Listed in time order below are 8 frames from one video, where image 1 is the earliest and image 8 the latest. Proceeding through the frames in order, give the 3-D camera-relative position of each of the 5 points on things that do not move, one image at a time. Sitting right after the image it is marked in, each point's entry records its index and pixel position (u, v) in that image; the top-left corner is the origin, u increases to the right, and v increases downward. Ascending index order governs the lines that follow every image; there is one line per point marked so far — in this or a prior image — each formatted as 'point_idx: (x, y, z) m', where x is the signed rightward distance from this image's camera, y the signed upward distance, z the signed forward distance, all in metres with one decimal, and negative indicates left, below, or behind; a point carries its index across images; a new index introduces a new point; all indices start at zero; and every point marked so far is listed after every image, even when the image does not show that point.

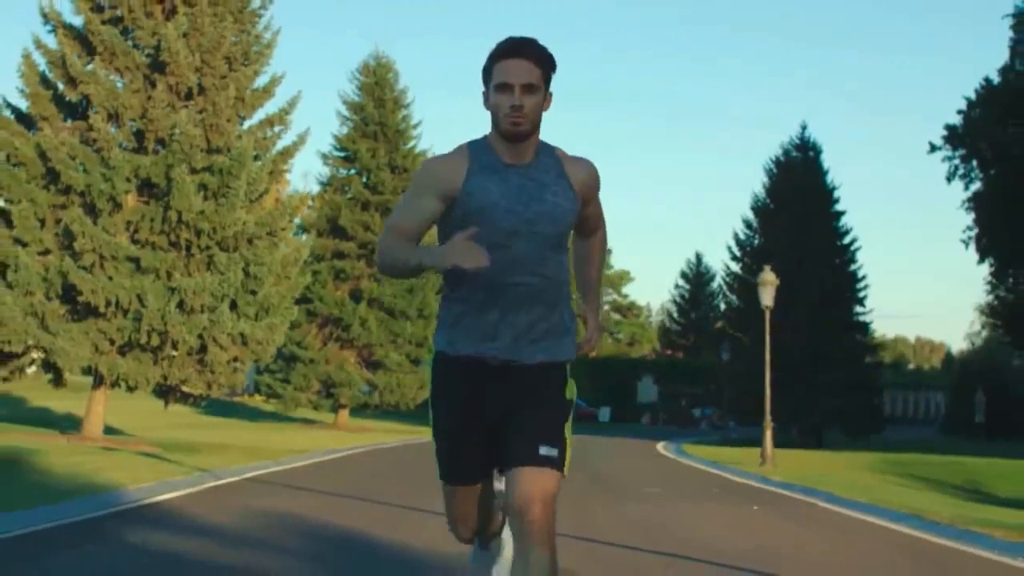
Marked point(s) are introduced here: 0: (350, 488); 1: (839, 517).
0: (-1.9, -2.5, +17.2) m
1: (+3.9, -2.7, +16.4) m
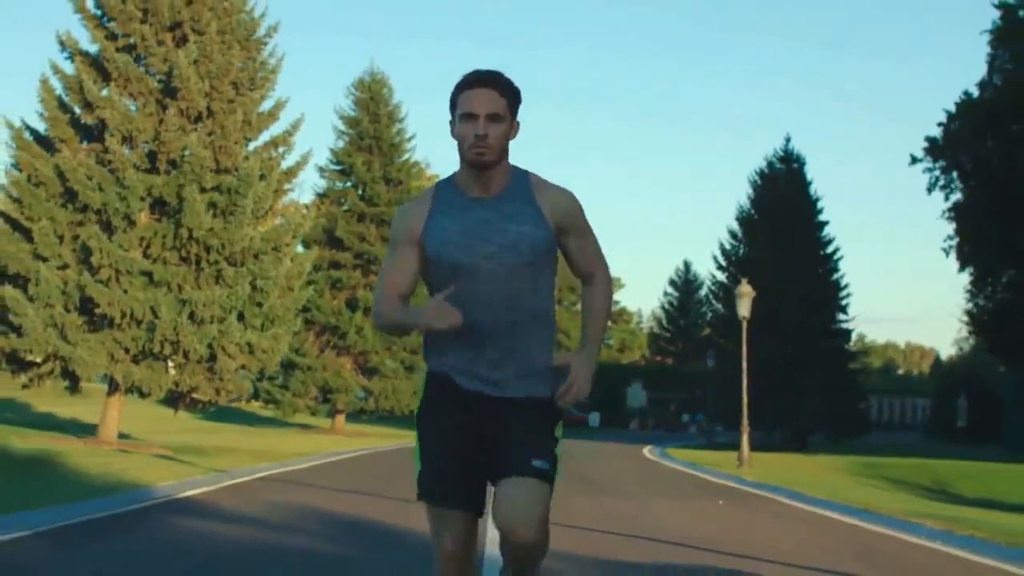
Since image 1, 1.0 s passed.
0: (-2.0, -2.7, +19.0) m
1: (+3.8, -2.9, +18.2) m
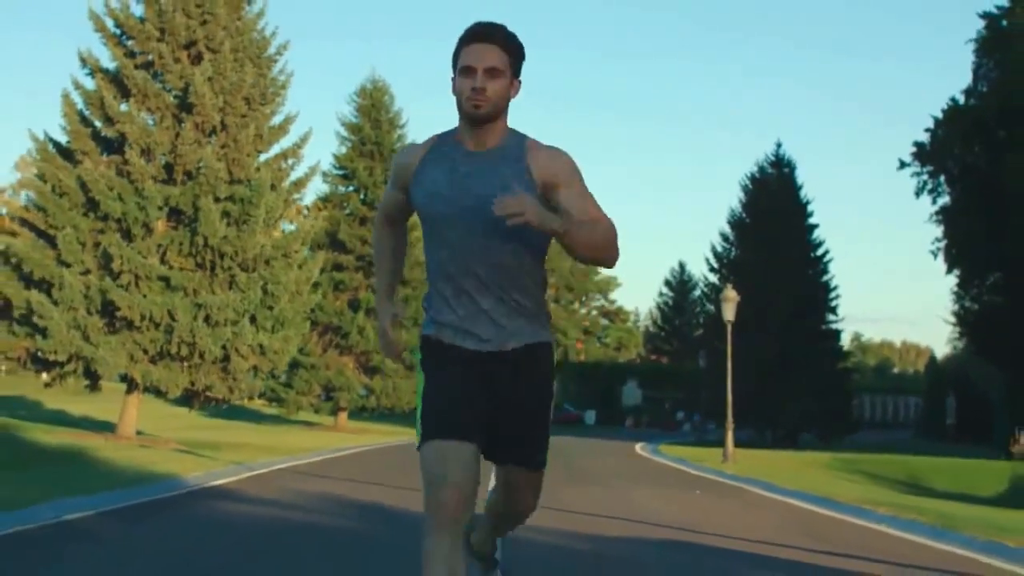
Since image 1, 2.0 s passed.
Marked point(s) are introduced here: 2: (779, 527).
0: (-2.1, -2.8, +20.8) m
1: (+3.7, -3.0, +20.0) m
2: (+3.0, -2.7, +15.6) m
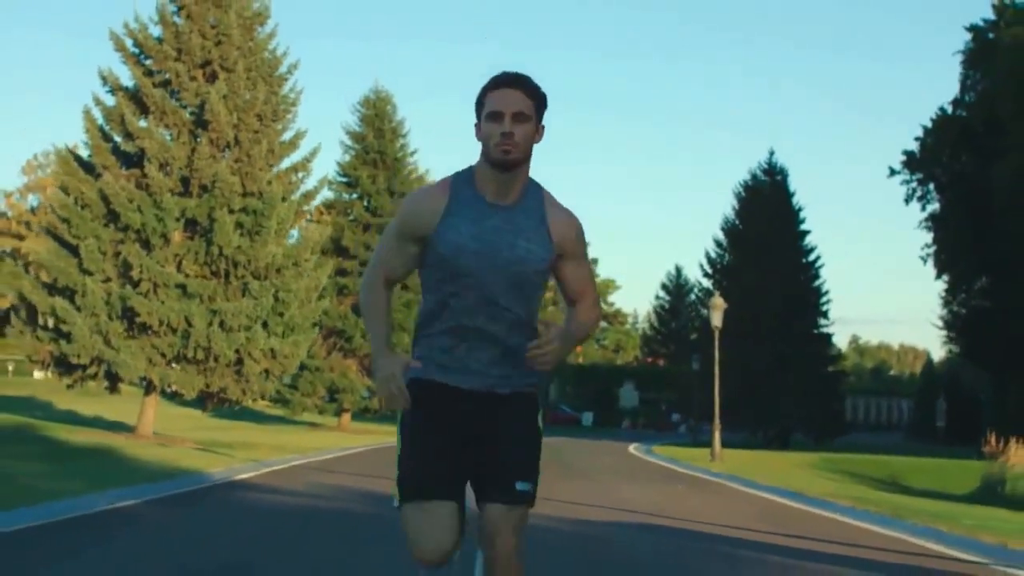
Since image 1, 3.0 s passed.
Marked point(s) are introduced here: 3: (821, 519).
0: (-2.1, -3.0, +22.5) m
1: (+3.7, -3.2, +21.7) m
2: (+3.0, -2.8, +17.3) m
3: (+3.7, -2.8, +16.8) m
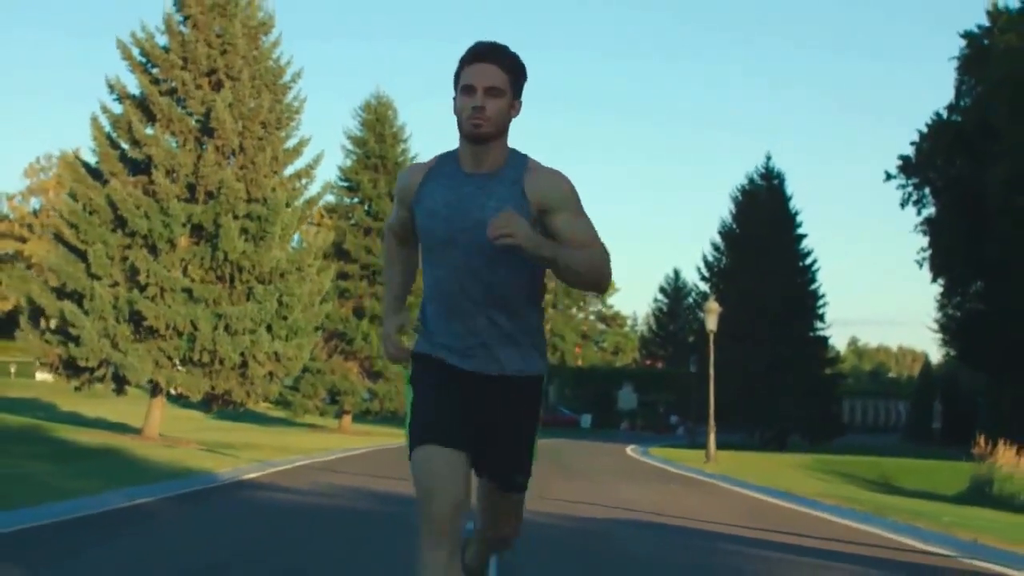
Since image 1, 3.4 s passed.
0: (-2.2, -3.1, +23.2) m
1: (+3.7, -3.3, +22.4) m
2: (+3.0, -2.9, +18.0) m
3: (+3.7, -2.9, +17.5) m
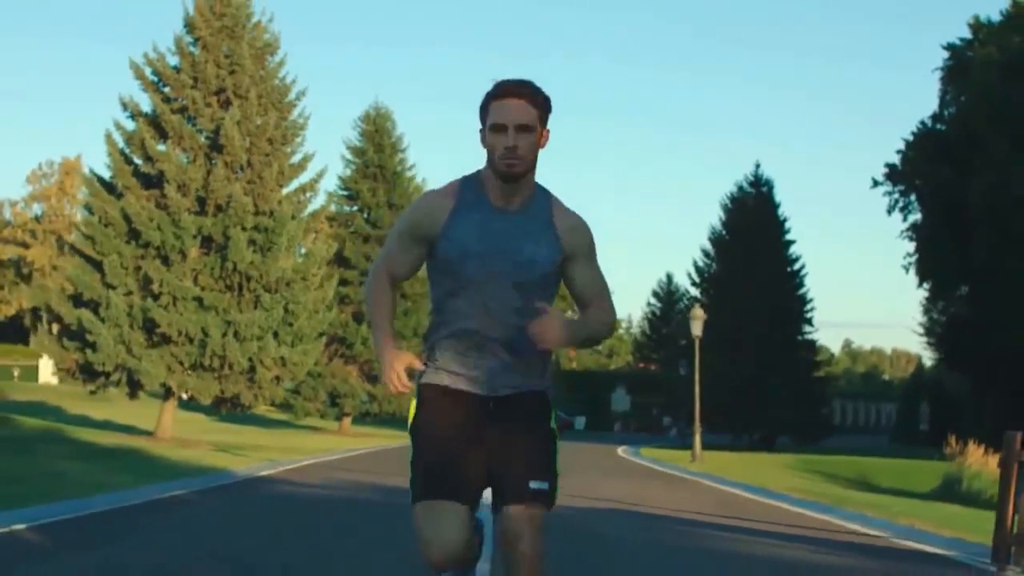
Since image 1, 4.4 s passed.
0: (-2.3, -3.3, +25.0) m
1: (+3.6, -3.5, +24.2) m
2: (+2.9, -3.1, +19.8) m
3: (+3.6, -3.0, +19.2) m
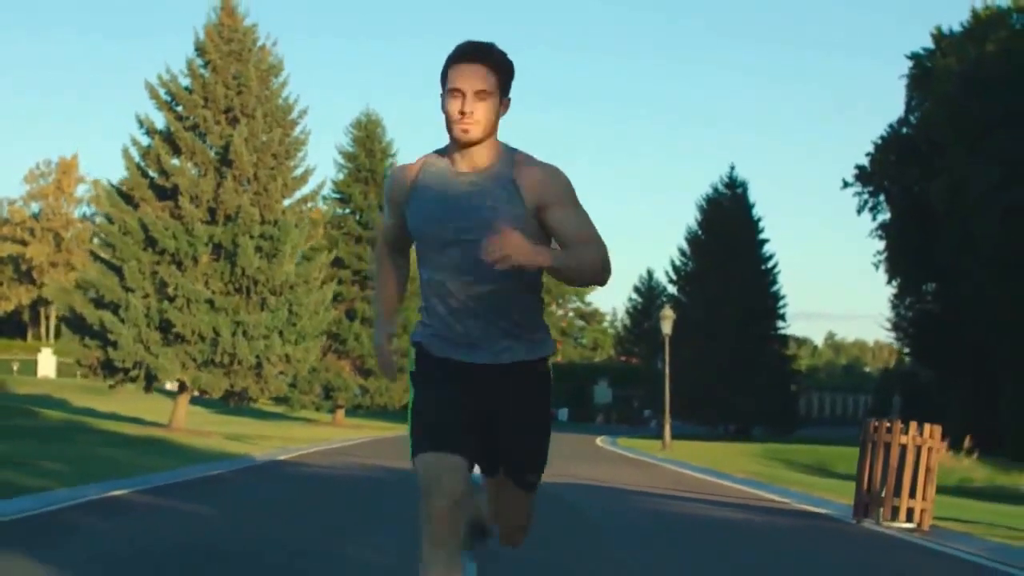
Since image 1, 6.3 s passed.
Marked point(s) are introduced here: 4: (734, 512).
0: (-2.6, -3.4, +28.3) m
1: (+3.3, -3.6, +27.6) m
2: (+2.6, -3.3, +23.2) m
3: (+3.4, -3.2, +22.6) m
4: (+2.7, -2.8, +17.2) m
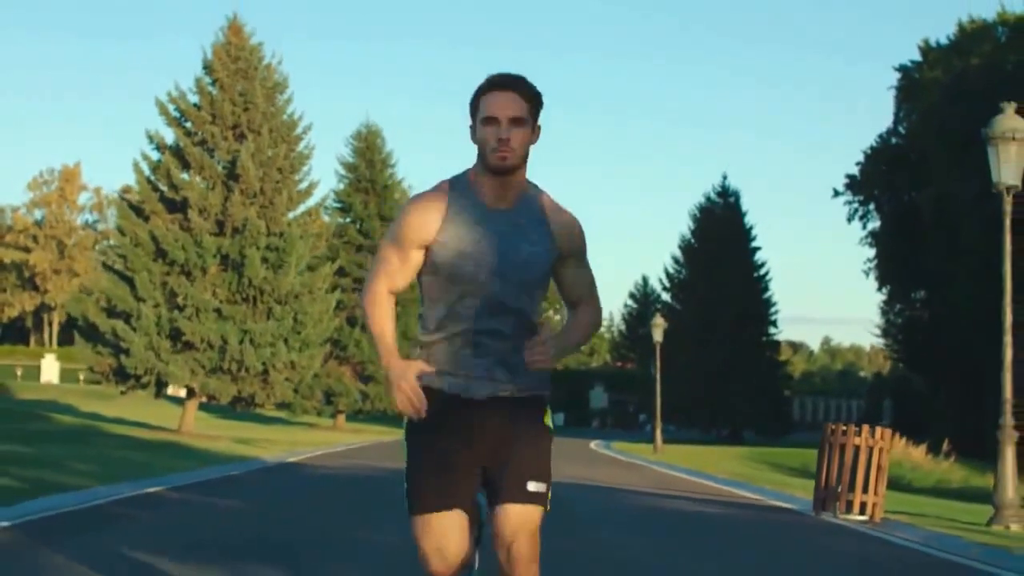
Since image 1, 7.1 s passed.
0: (-2.7, -3.6, +29.8) m
1: (+3.2, -3.9, +29.2) m
2: (+2.5, -3.5, +24.7) m
3: (+3.3, -3.4, +24.2) m
4: (+2.7, -3.0, +18.7) m
